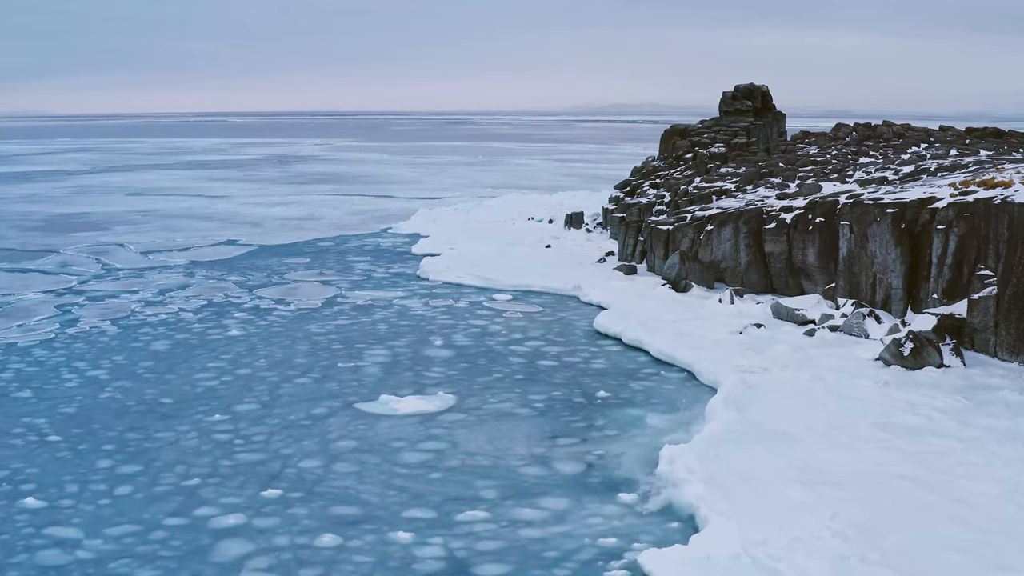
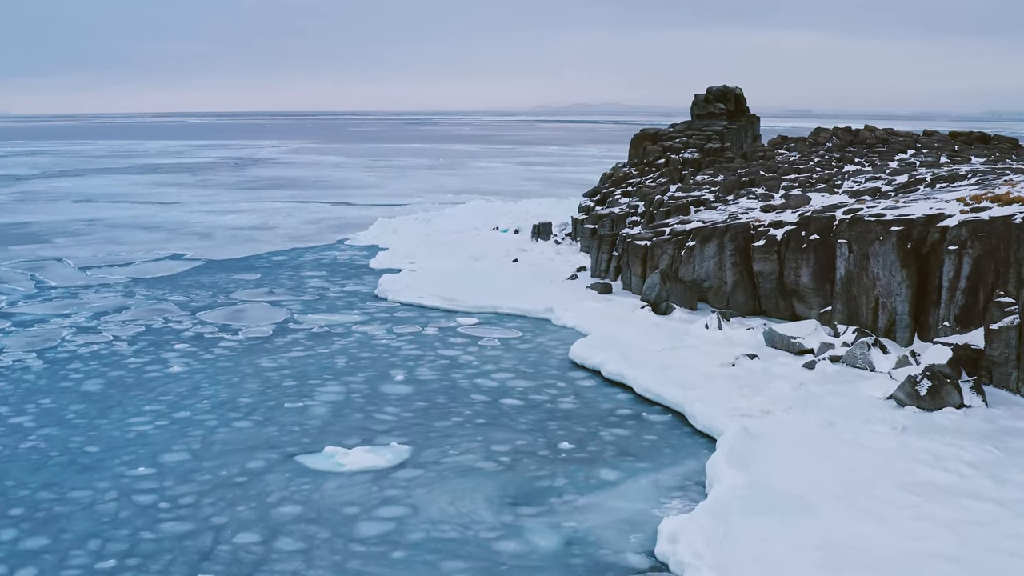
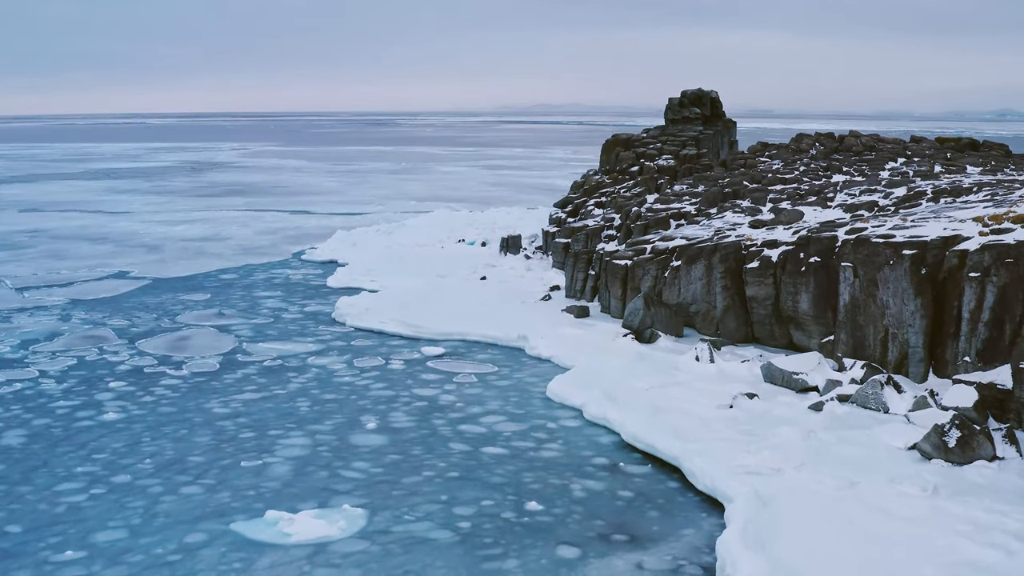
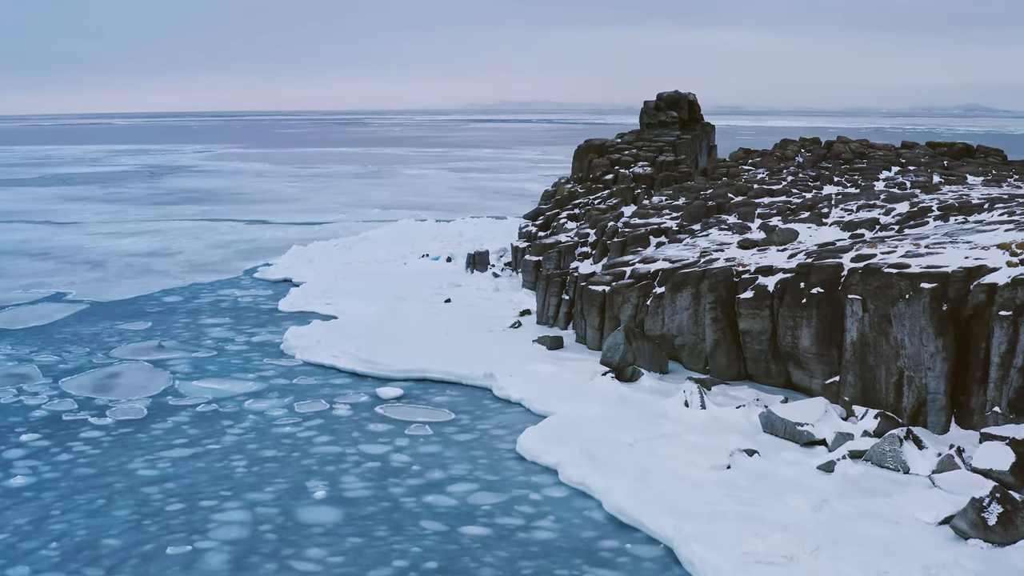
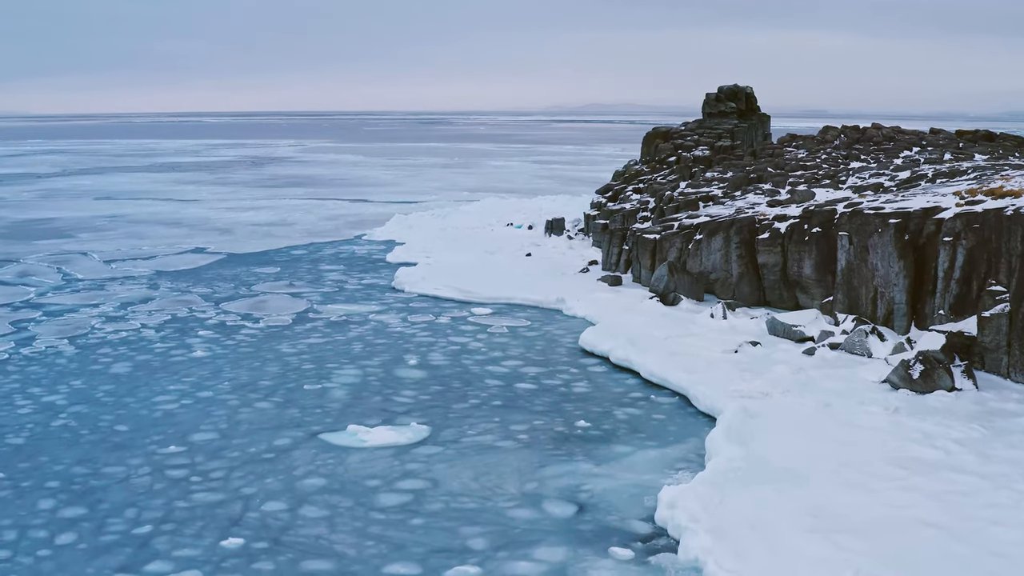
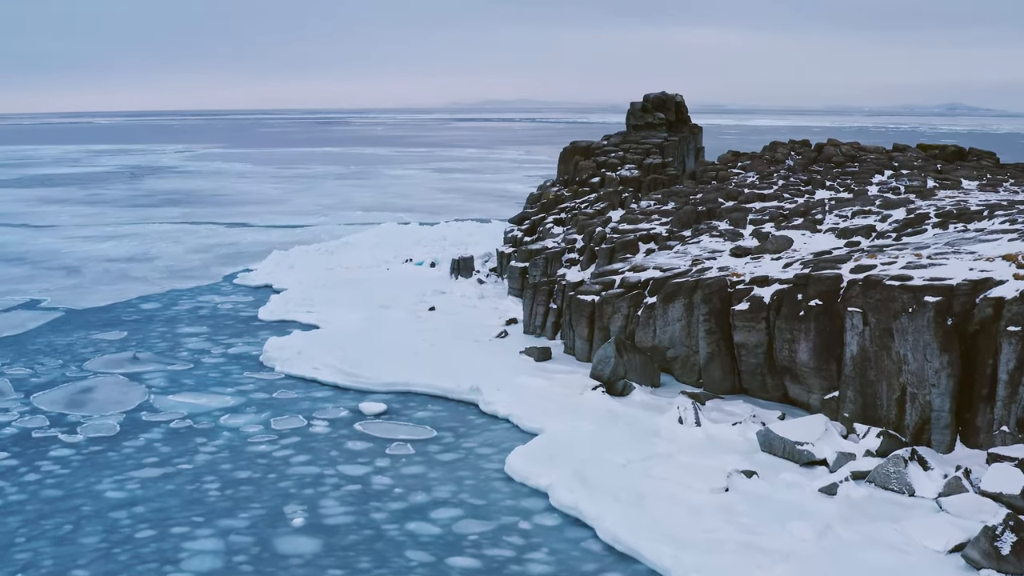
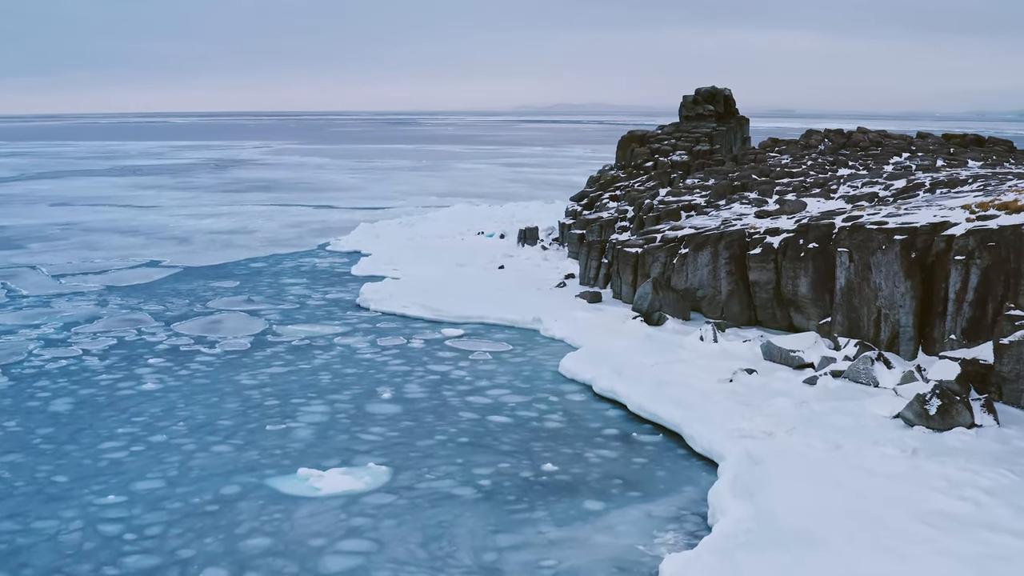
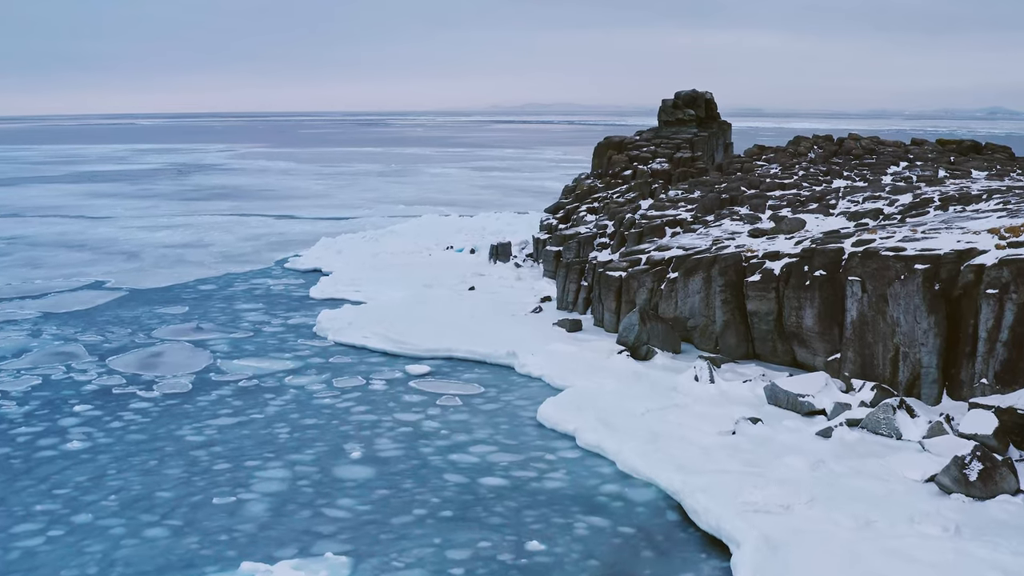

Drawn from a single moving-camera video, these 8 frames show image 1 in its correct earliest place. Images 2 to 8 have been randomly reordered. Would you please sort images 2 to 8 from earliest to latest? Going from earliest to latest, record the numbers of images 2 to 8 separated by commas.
5, 2, 7, 3, 8, 4, 6
